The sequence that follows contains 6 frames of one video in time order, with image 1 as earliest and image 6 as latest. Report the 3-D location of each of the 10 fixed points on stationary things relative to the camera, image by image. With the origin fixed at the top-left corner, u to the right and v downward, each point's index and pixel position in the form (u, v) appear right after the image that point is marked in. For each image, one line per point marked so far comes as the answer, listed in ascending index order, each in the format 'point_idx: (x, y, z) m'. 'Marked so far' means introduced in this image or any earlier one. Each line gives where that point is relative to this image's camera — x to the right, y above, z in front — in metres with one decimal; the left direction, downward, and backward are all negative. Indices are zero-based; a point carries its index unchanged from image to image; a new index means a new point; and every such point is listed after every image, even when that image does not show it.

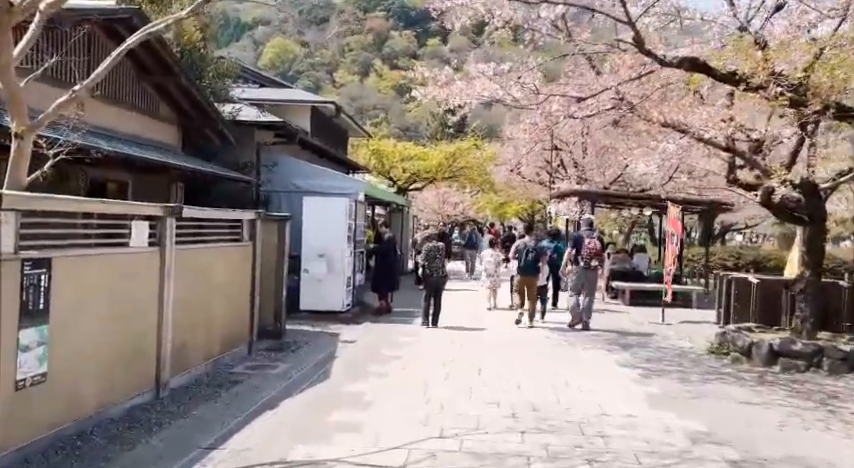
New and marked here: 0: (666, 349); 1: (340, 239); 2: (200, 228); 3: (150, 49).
0: (+3.5, -1.7, +14.3) m
1: (-1.4, -0.1, +15.4) m
2: (-2.3, +0.1, +9.8) m
3: (-3.4, +2.3, +11.8) m
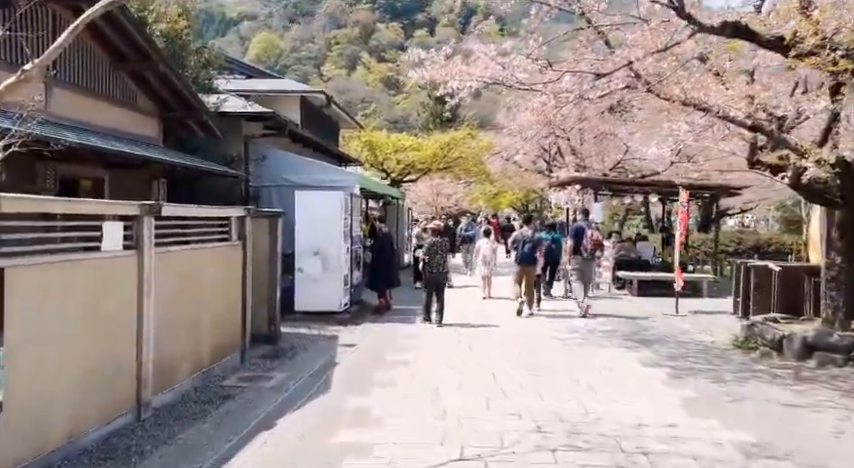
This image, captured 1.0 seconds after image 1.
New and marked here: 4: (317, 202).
0: (+3.6, -1.5, +13.4) m
1: (-1.4, 0.0, +14.4) m
2: (-2.2, +0.1, +8.8) m
3: (-3.4, +2.3, +10.8) m
4: (-1.6, +0.5, +14.4) m
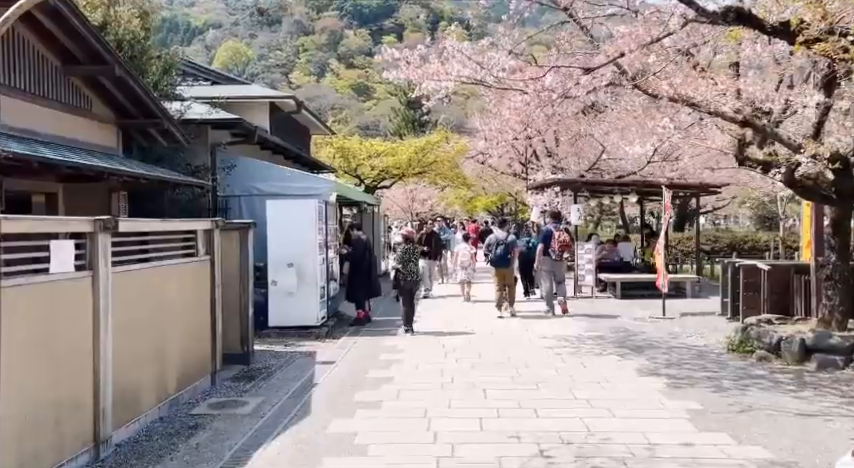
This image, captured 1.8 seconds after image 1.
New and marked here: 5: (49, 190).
0: (+3.4, -1.5, +12.8) m
1: (-1.7, -0.1, +13.7) m
2: (-2.4, -0.1, +8.1) m
3: (-3.7, +2.1, +10.1) m
4: (-2.0, +0.3, +13.7) m
5: (-4.2, +0.5, +10.7) m
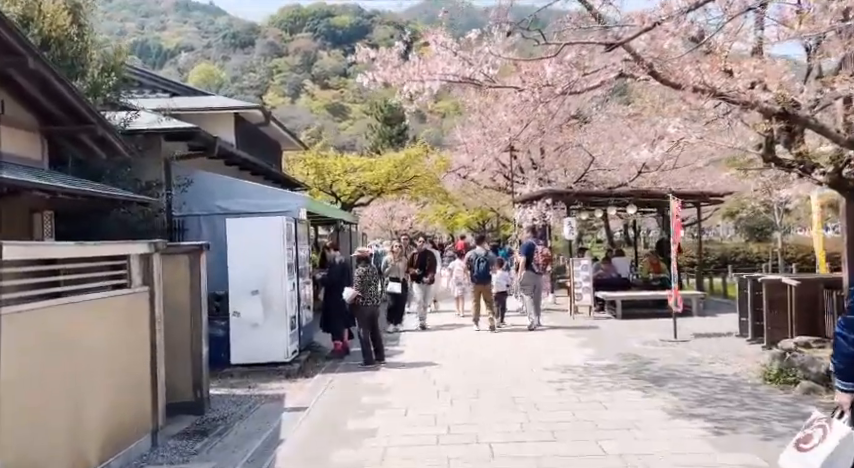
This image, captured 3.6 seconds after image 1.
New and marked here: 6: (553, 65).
0: (+3.2, -1.7, +11.1) m
1: (-1.8, -0.4, +11.9) m
2: (-2.4, -0.2, +6.2) m
3: (-3.8, +1.8, +8.3) m
4: (-2.1, +0.1, +11.9) m
5: (-4.3, +0.2, +8.8) m
6: (+1.4, +1.9, +11.0) m
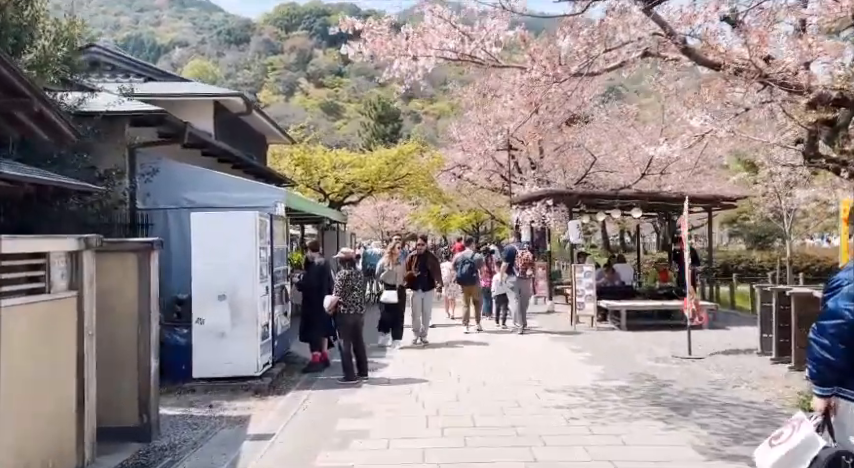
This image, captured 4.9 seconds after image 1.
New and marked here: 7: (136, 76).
0: (+3.1, -1.8, +9.7) m
1: (-1.9, -0.4, +10.4) m
2: (-2.5, -0.2, +4.8) m
3: (-3.8, +1.9, +6.8) m
4: (-2.2, +0.1, +10.4) m
5: (-4.4, +0.3, +7.4) m
6: (+1.4, +1.9, +9.5) m
7: (-5.7, +3.1, +19.0) m
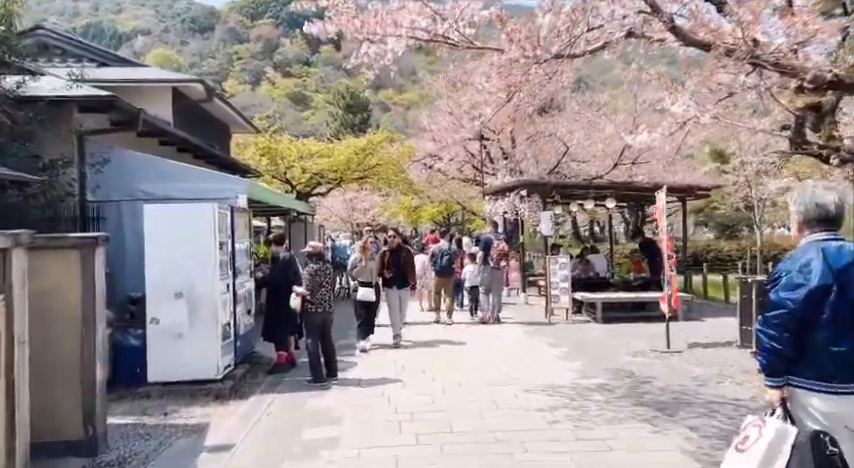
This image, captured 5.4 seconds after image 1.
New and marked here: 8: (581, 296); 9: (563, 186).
0: (+2.9, -1.7, +9.2) m
1: (-2.2, -0.3, +9.8) m
2: (-2.6, -0.2, +4.1) m
3: (-4.0, +1.9, +6.1) m
4: (-2.5, +0.2, +9.8) m
5: (-4.6, +0.3, +6.6) m
6: (+1.1, +2.0, +9.0) m
7: (-6.3, +3.2, +18.2) m
8: (+2.9, -1.2, +18.4) m
9: (+2.8, +1.0, +19.9) m
